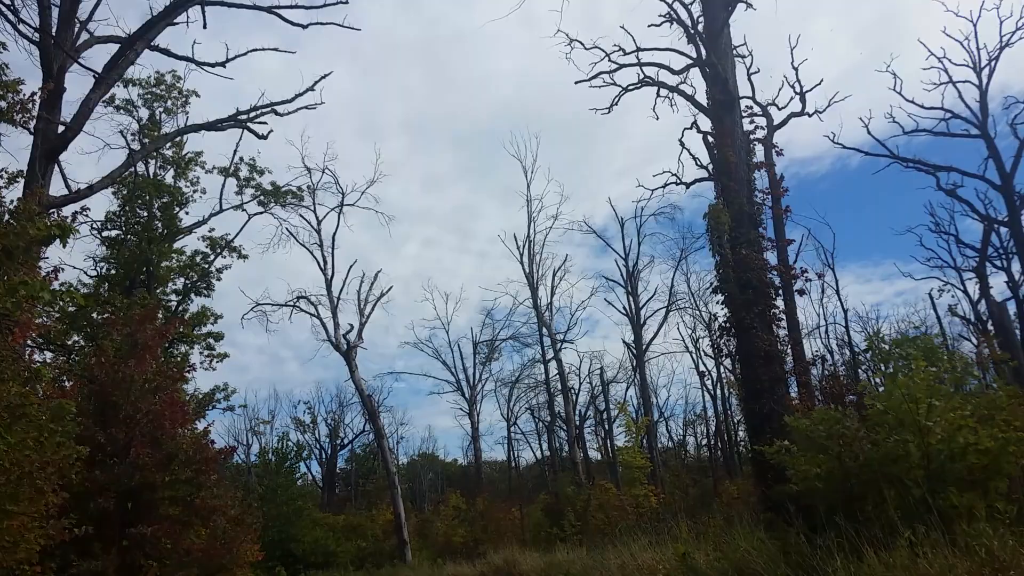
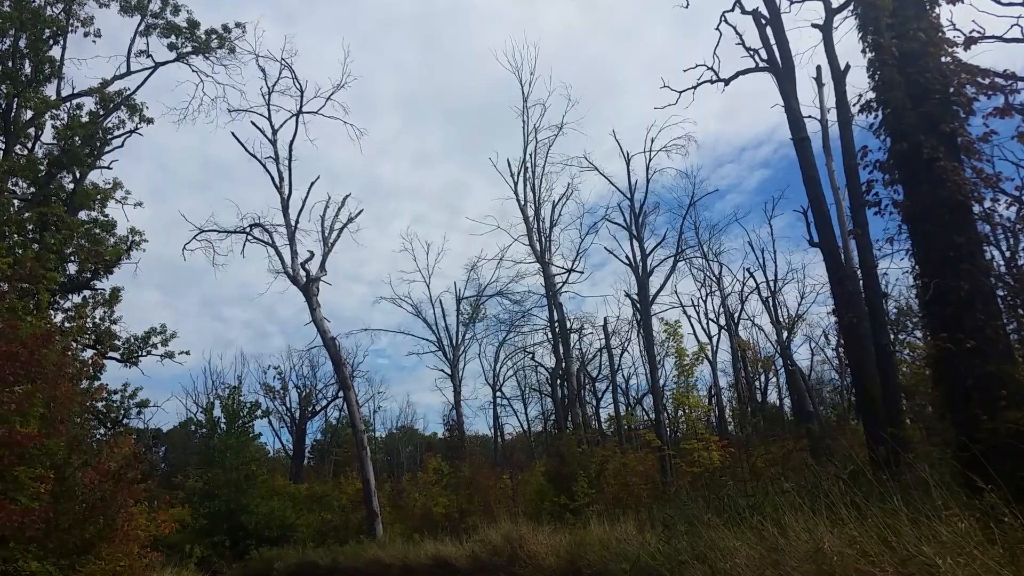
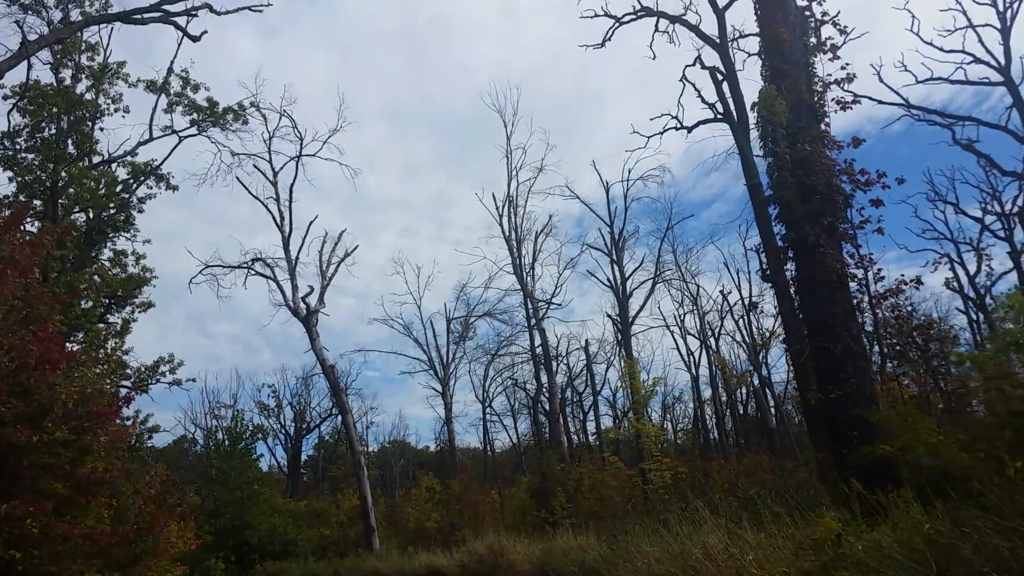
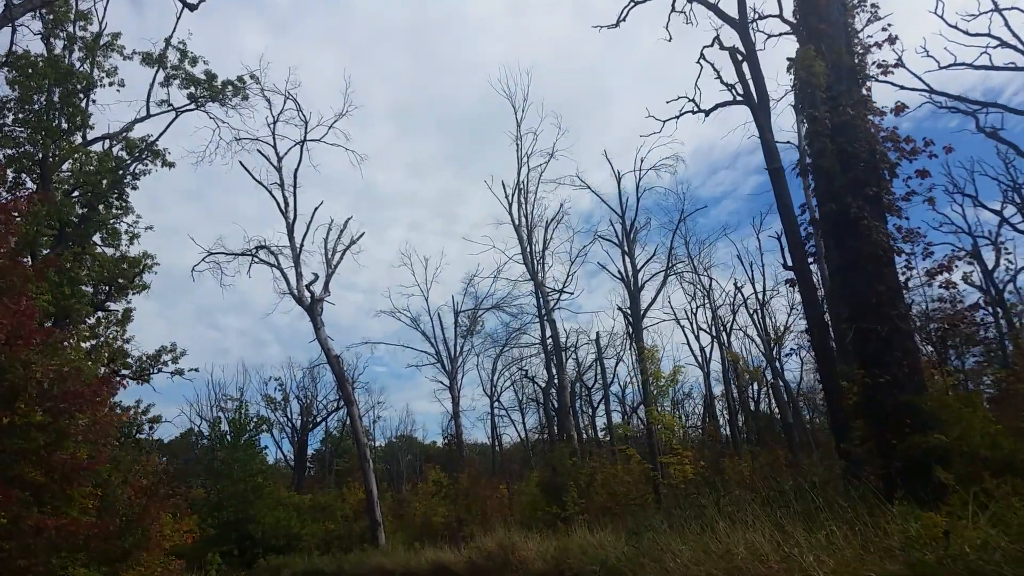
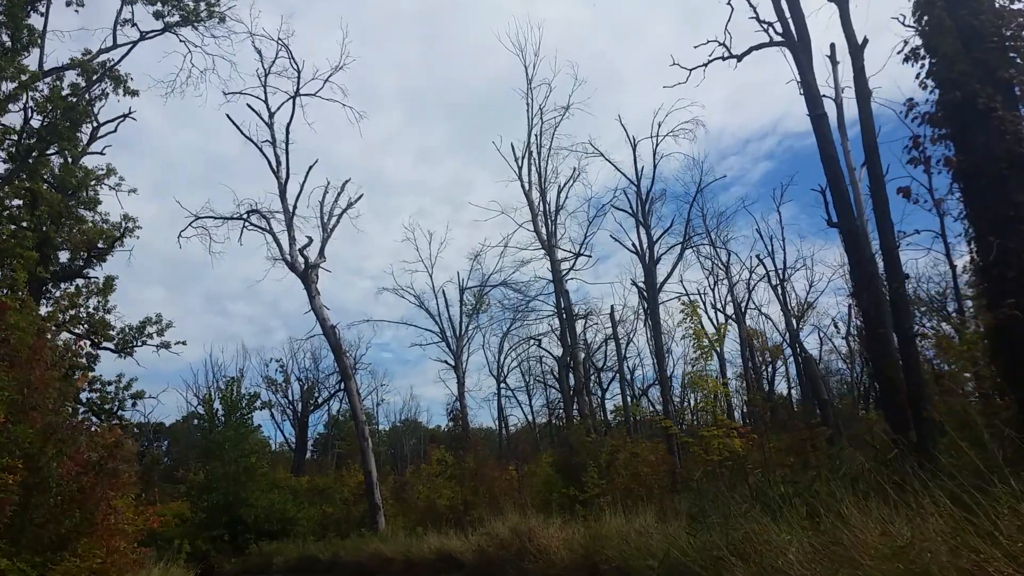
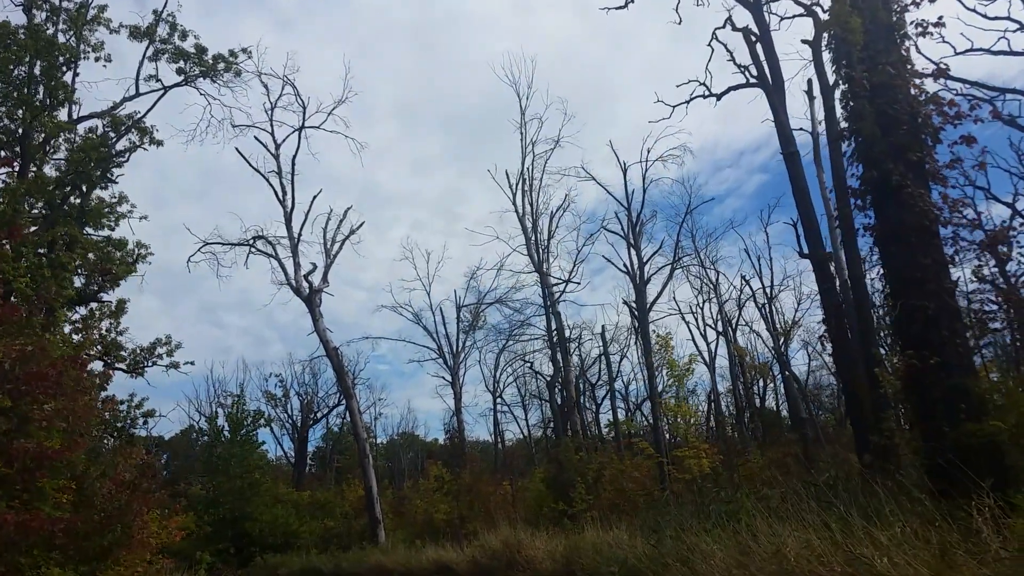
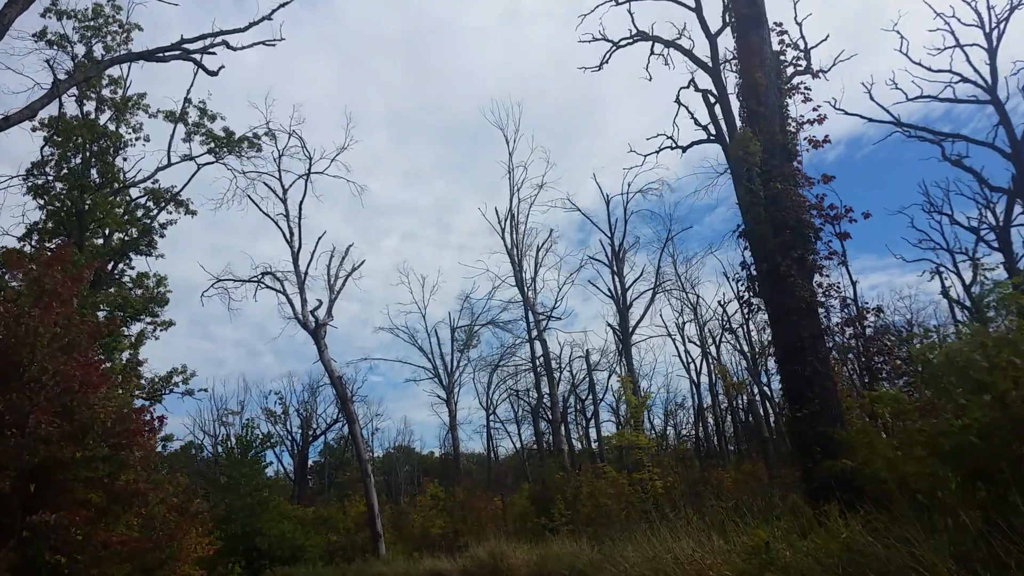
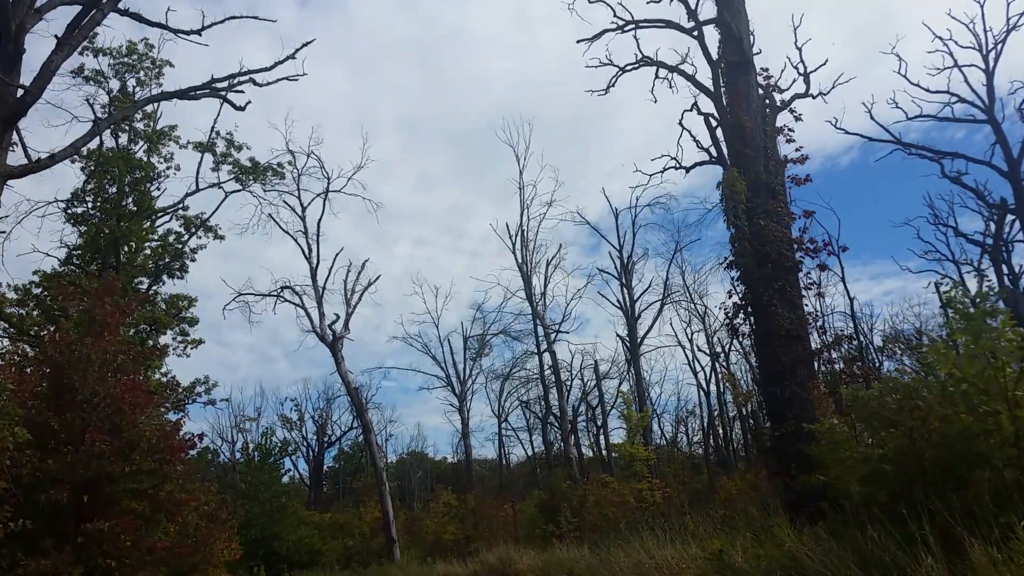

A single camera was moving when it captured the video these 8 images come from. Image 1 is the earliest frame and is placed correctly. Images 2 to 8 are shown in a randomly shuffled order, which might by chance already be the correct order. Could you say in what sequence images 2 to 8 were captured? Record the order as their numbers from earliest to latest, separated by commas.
8, 7, 3, 4, 6, 2, 5
